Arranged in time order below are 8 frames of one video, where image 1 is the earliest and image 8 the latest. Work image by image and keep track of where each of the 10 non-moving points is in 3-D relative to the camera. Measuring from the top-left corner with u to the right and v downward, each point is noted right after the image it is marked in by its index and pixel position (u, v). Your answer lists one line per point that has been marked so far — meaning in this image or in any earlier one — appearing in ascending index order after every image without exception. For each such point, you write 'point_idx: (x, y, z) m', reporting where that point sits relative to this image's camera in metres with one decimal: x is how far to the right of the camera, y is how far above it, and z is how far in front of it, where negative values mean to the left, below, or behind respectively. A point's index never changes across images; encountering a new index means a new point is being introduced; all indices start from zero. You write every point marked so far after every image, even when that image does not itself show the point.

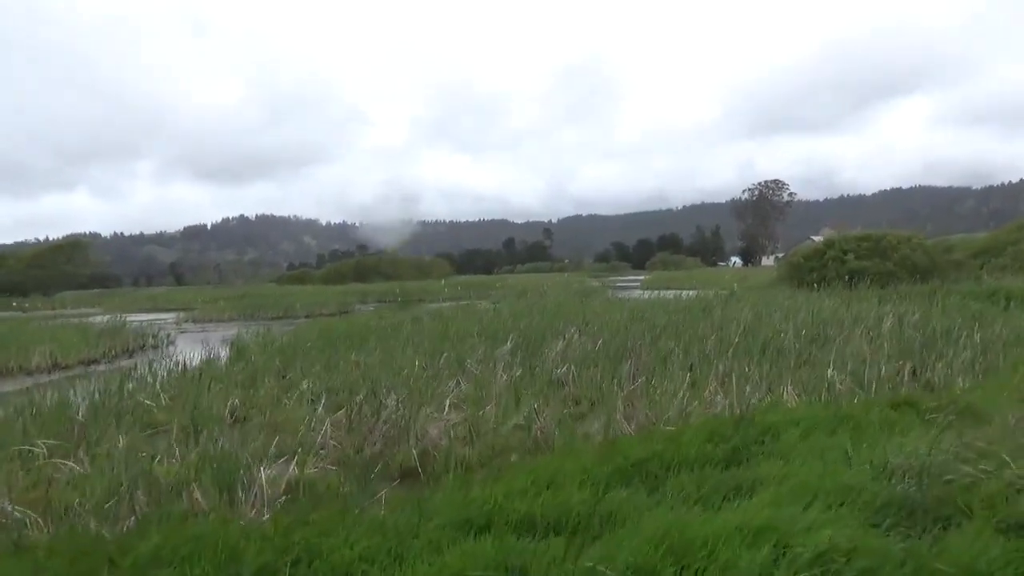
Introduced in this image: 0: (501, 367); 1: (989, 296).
0: (-0.1, -0.9, +9.0) m
1: (+10.6, -0.2, +16.8) m
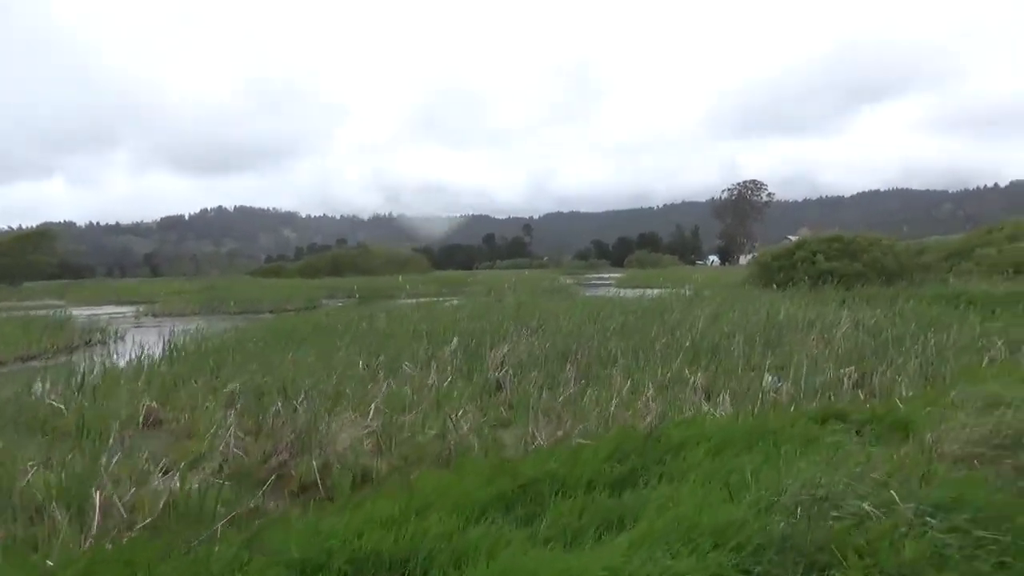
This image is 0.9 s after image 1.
0: (-0.8, -0.9, +8.7) m
1: (+9.7, -0.2, +16.7) m
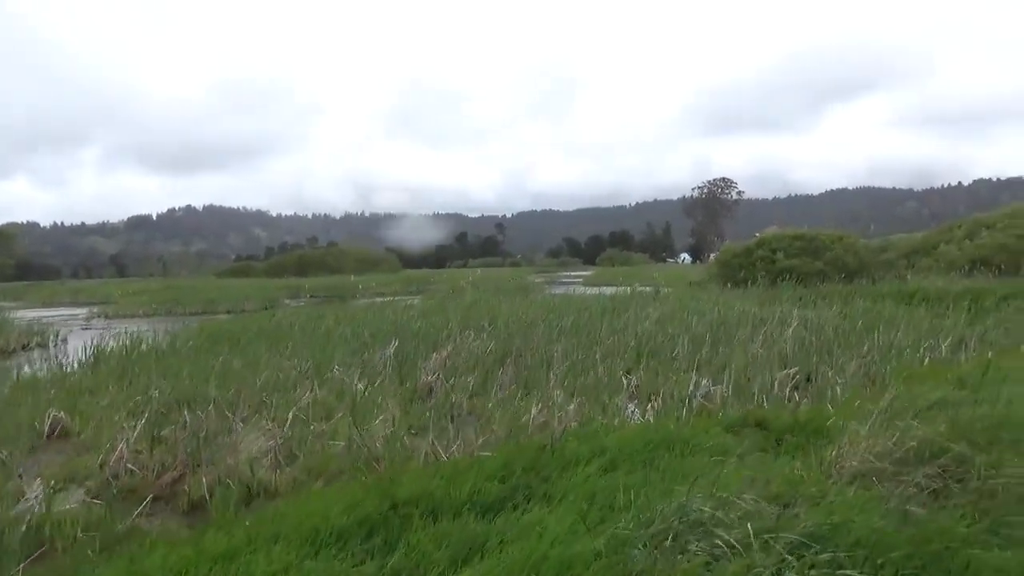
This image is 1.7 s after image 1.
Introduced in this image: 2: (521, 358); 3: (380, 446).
0: (-1.6, -0.9, +8.3) m
1: (+8.7, -0.2, +16.7) m
2: (+0.1, -0.8, +9.3) m
3: (-0.9, -1.1, +5.4) m
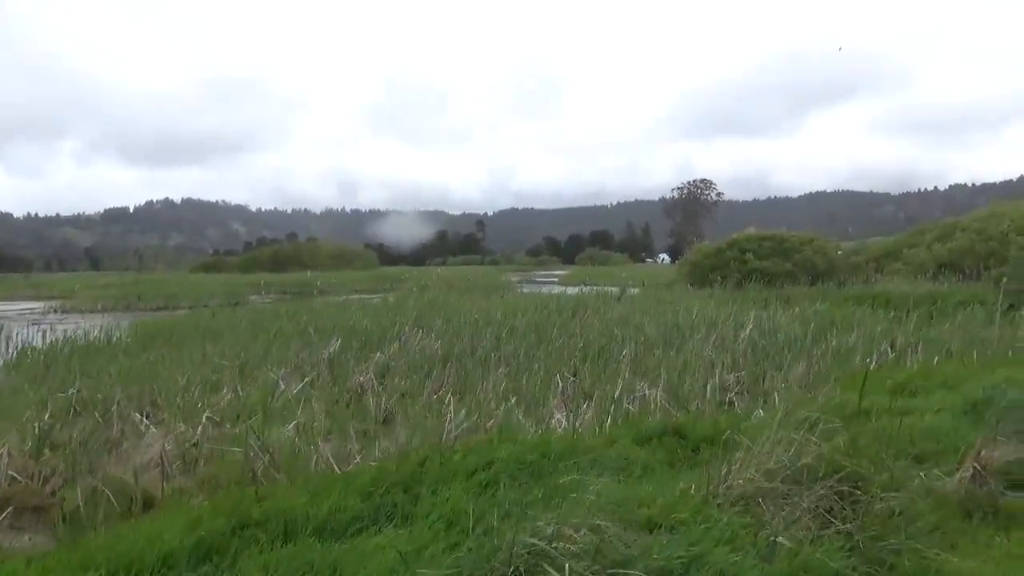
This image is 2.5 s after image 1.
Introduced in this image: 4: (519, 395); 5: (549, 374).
0: (-2.2, -0.9, +8.0) m
1: (+7.9, -0.2, +16.6) m
2: (-0.5, -0.8, +9.0) m
3: (-1.5, -1.1, +5.0) m
4: (+0.1, -0.9, +6.8) m
5: (+0.4, -0.9, +7.8) m
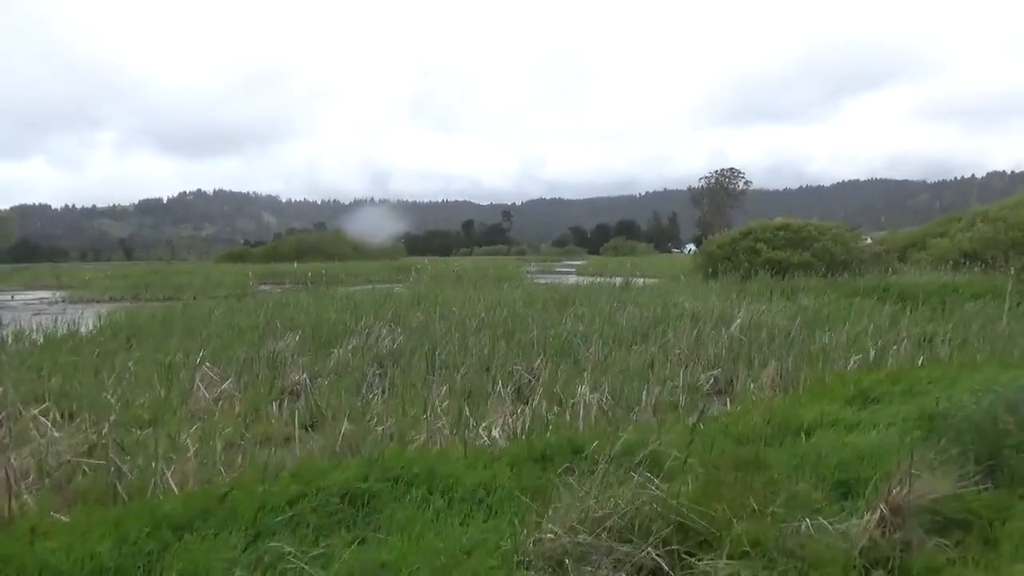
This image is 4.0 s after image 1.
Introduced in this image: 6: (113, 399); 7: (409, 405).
0: (-2.7, -0.8, +7.5) m
1: (+7.7, -0.1, +15.8) m
2: (-1.0, -0.7, +8.4) m
3: (-2.1, -1.1, +4.5) m
4: (-0.5, -0.9, +6.3) m
5: (-0.1, -0.8, +7.2) m
6: (-3.3, -0.9, +6.3) m
7: (-0.9, -0.9, +6.1) m
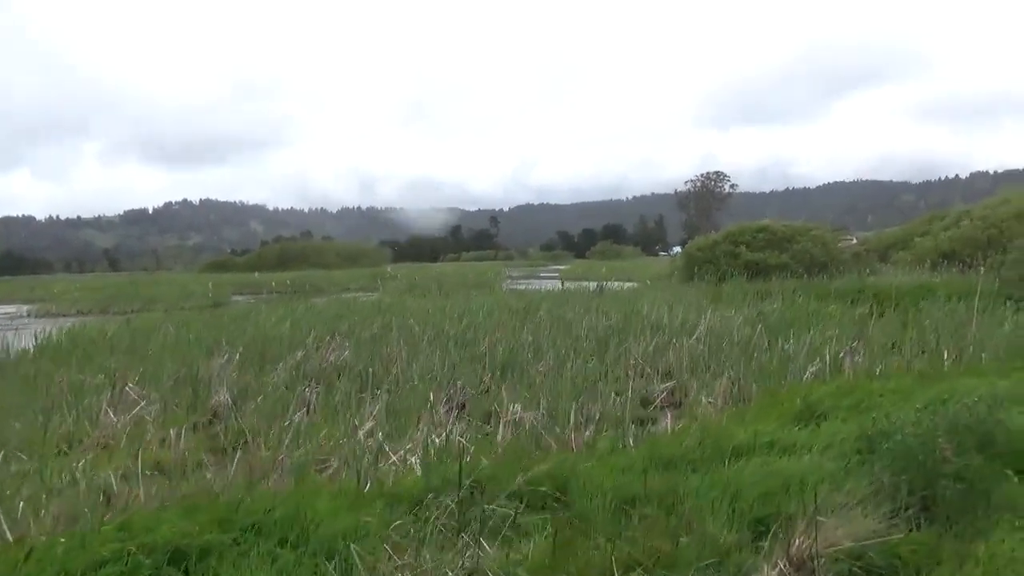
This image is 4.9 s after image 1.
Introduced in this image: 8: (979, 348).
0: (-3.3, -1.0, +7.1) m
1: (+7.0, -0.1, +15.5) m
2: (-1.6, -0.8, +8.0) m
3: (-2.6, -1.2, +4.1) m
4: (-1.0, -1.0, +5.8) m
5: (-0.7, -0.9, +6.8) m
6: (-3.8, -1.1, +5.8) m
7: (-1.4, -1.0, +5.7) m
8: (+5.1, -0.7, +8.4) m
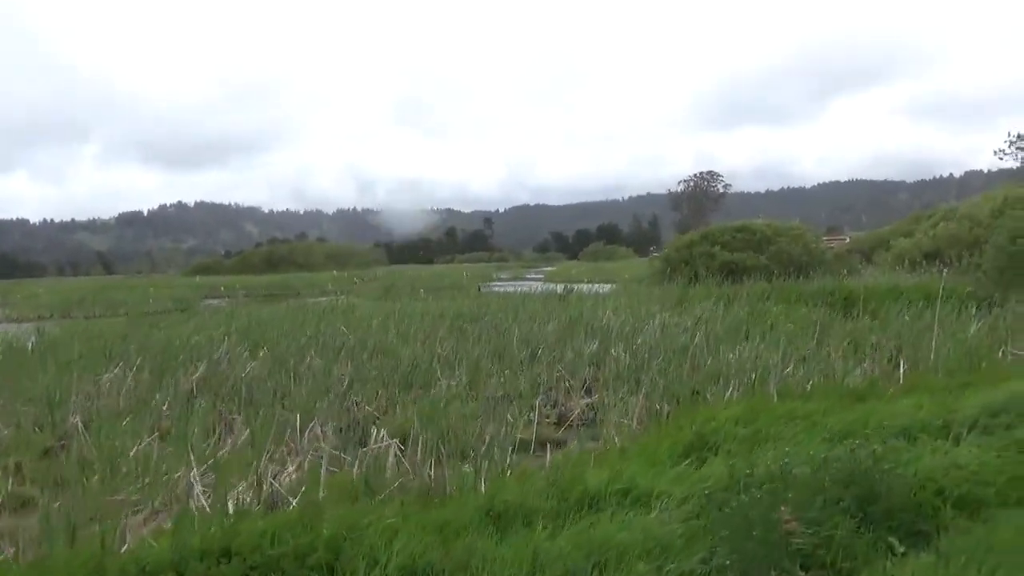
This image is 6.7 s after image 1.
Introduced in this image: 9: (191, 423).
0: (-4.1, -1.0, +6.3) m
1: (+6.1, -0.2, +14.8) m
2: (-2.4, -0.9, +7.3) m
3: (-3.5, -1.2, +3.4) m
4: (-1.9, -1.0, +5.1) m
5: (-1.5, -1.0, +6.0) m
6: (-4.7, -1.2, +5.1) m
7: (-2.2, -1.1, +4.9) m
8: (+4.3, -0.7, +7.7) m
9: (-2.4, -1.1, +5.7) m
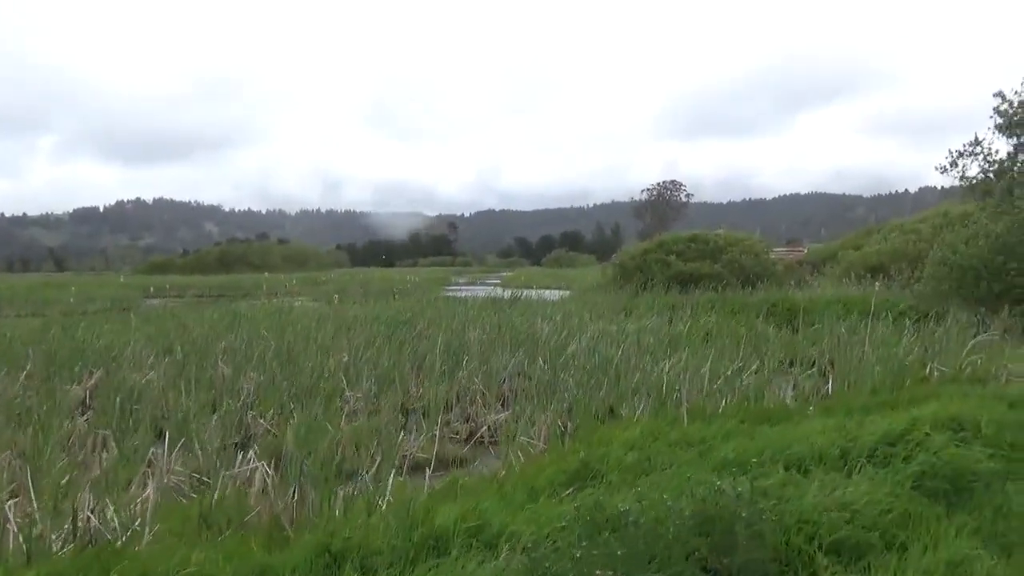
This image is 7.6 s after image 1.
0: (-4.9, -1.0, +5.8) m
1: (+5.0, -0.4, +14.7) m
2: (-3.2, -0.9, +6.8) m
3: (-4.1, -1.2, +2.8) m
4: (-2.6, -1.1, +4.6) m
5: (-2.3, -1.0, +5.6) m
6: (-5.4, -1.1, +4.5) m
7: (-2.9, -1.1, +4.4) m
8: (+3.4, -0.8, +7.5) m
9: (-3.2, -1.1, +5.2) m
